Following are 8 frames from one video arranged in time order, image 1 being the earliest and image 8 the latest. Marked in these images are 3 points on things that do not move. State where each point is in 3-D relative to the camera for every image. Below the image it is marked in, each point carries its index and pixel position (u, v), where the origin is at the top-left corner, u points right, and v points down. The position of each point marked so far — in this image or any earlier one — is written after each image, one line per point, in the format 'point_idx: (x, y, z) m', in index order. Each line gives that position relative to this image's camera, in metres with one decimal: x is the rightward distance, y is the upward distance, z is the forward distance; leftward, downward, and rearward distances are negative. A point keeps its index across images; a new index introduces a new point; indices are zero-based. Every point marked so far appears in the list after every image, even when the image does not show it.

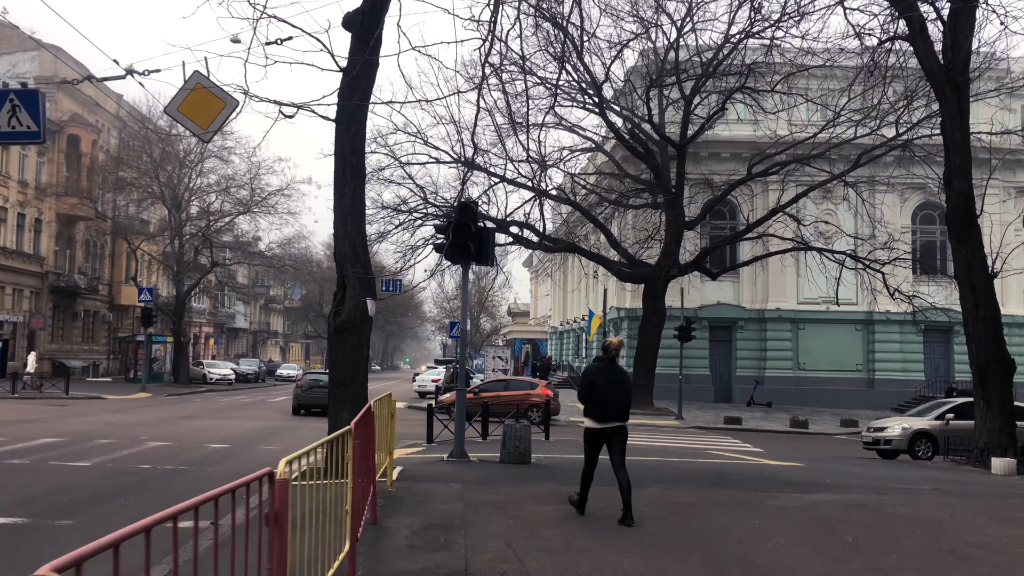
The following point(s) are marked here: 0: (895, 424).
0: (+6.8, -2.4, +15.9) m
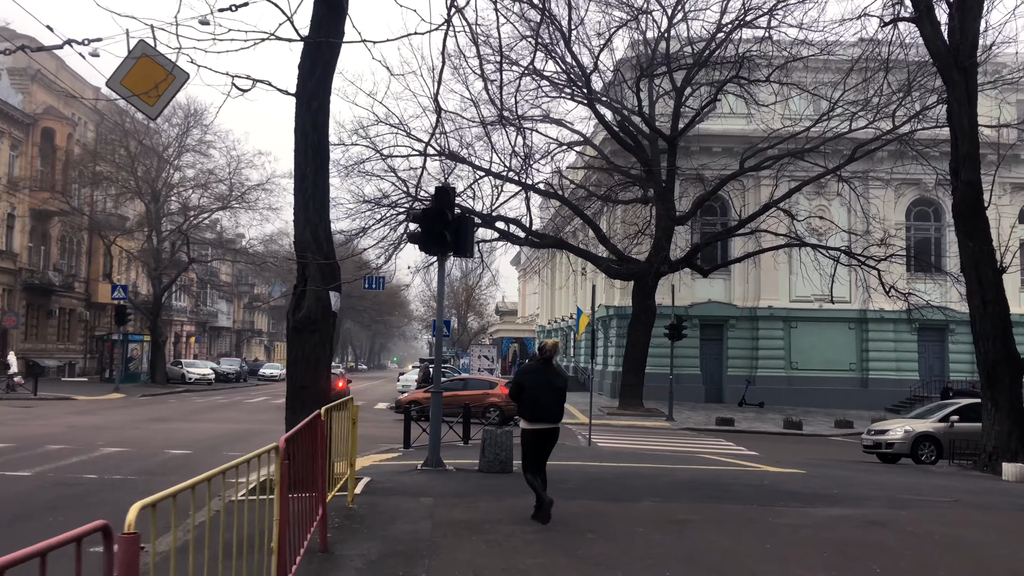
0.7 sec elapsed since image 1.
0: (+6.6, -2.4, +15.1) m
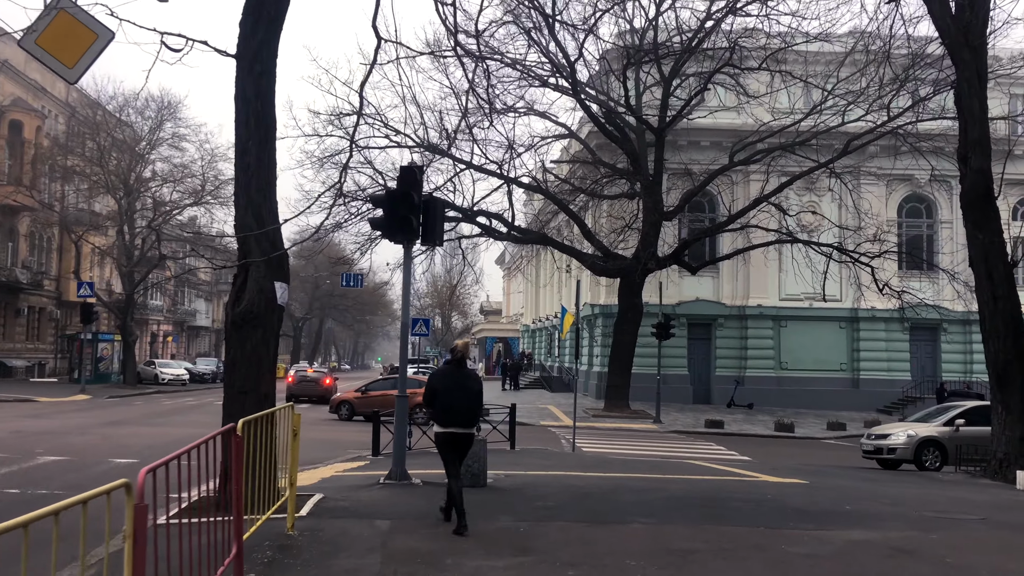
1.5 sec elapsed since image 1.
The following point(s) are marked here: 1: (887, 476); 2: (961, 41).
0: (+6.2, -2.3, +14.3) m
1: (+5.3, -2.6, +12.4) m
2: (+6.3, +3.4, +12.3) m
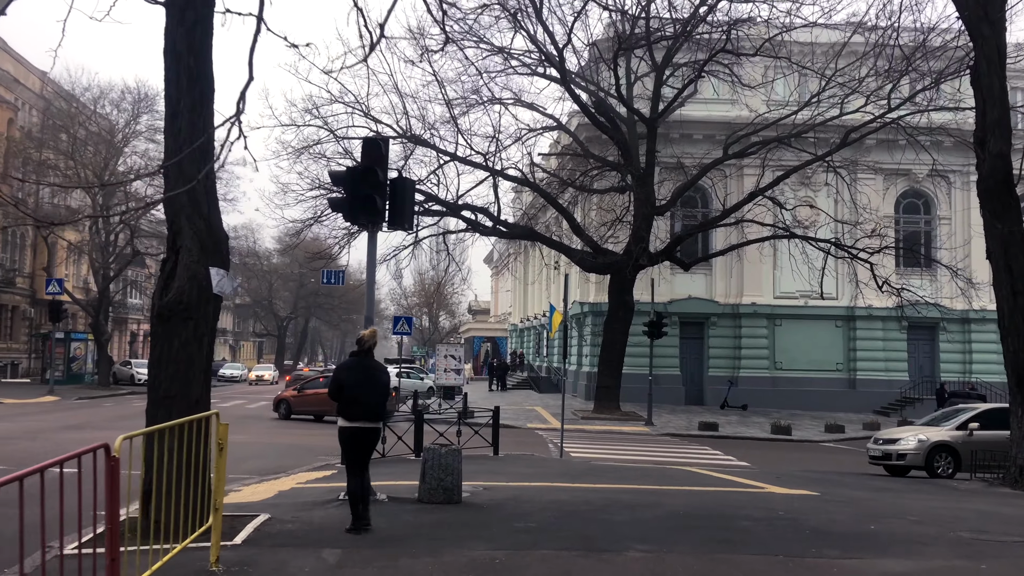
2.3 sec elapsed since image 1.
0: (+6.0, -2.2, +13.4) m
1: (+5.1, -2.6, +11.5) m
2: (+6.0, +3.5, +11.4) m
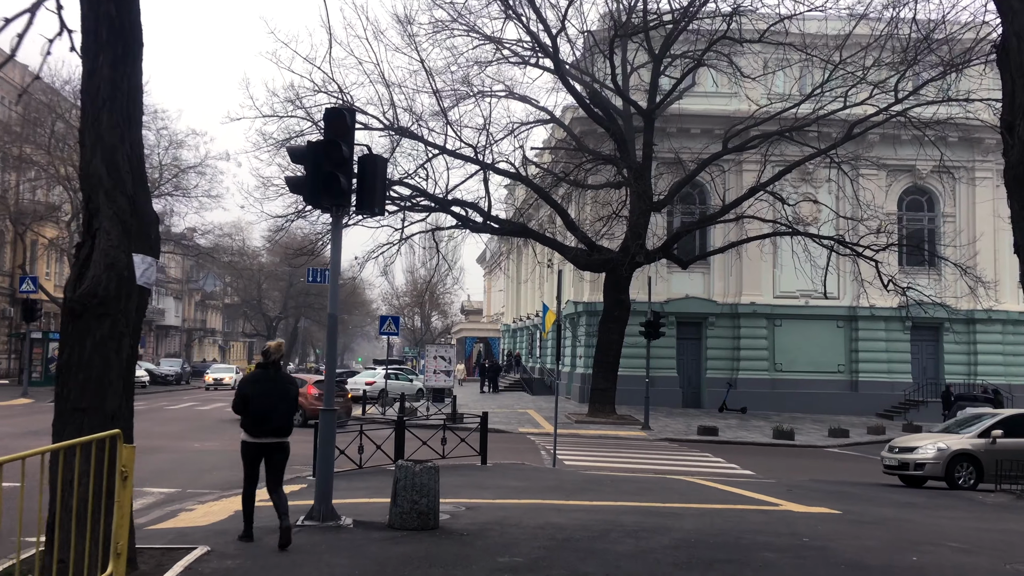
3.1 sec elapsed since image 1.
0: (+5.8, -2.2, +12.5) m
1: (+4.9, -2.5, +10.6) m
2: (+5.9, +3.6, +10.5) m
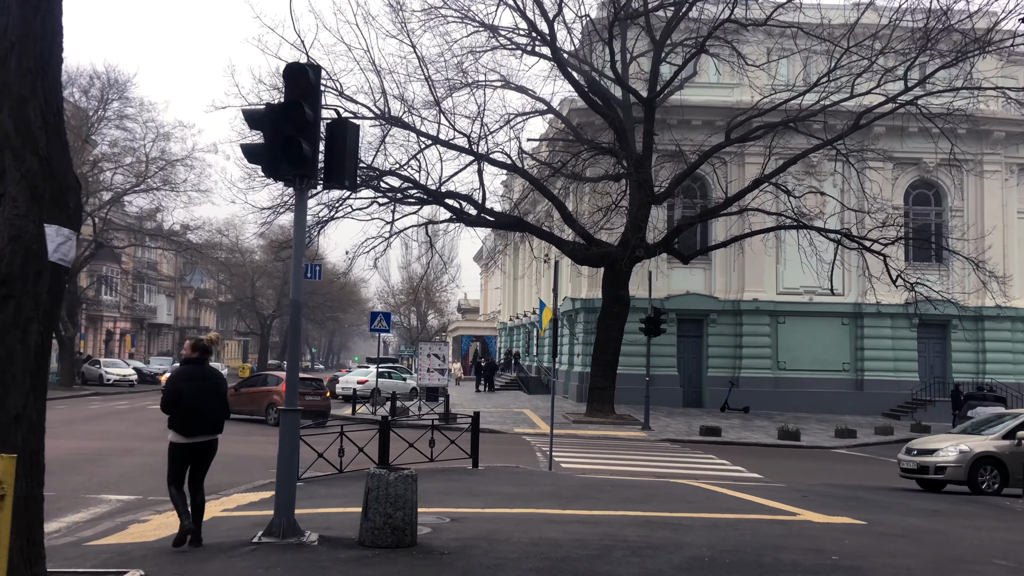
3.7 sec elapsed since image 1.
0: (+5.7, -2.0, +11.7) m
1: (+4.8, -2.4, +9.8) m
2: (+5.8, +3.7, +9.7) m
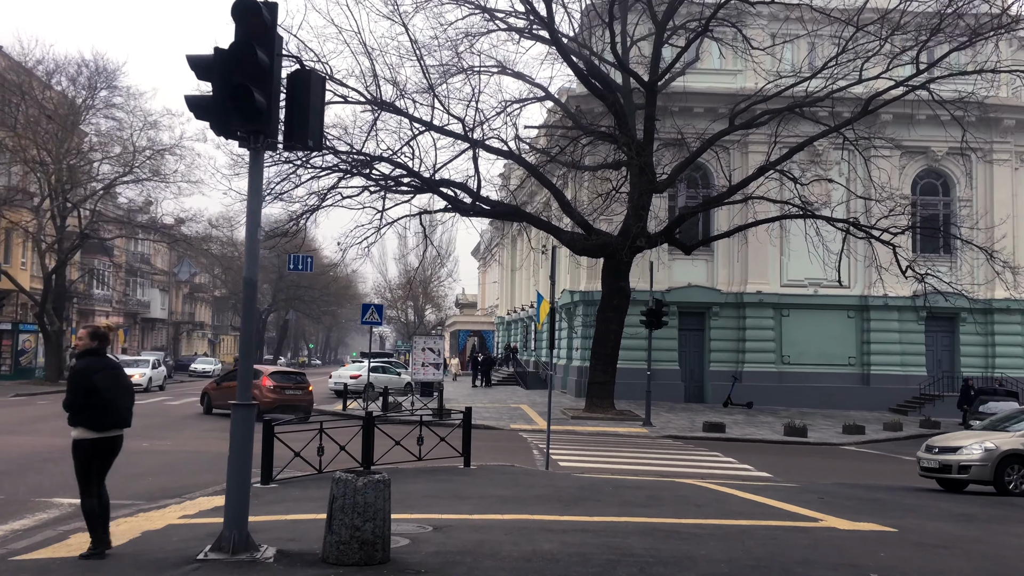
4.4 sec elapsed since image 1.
0: (+5.7, -1.9, +10.9) m
1: (+4.8, -2.3, +9.0) m
2: (+5.8, +3.8, +9.0) m
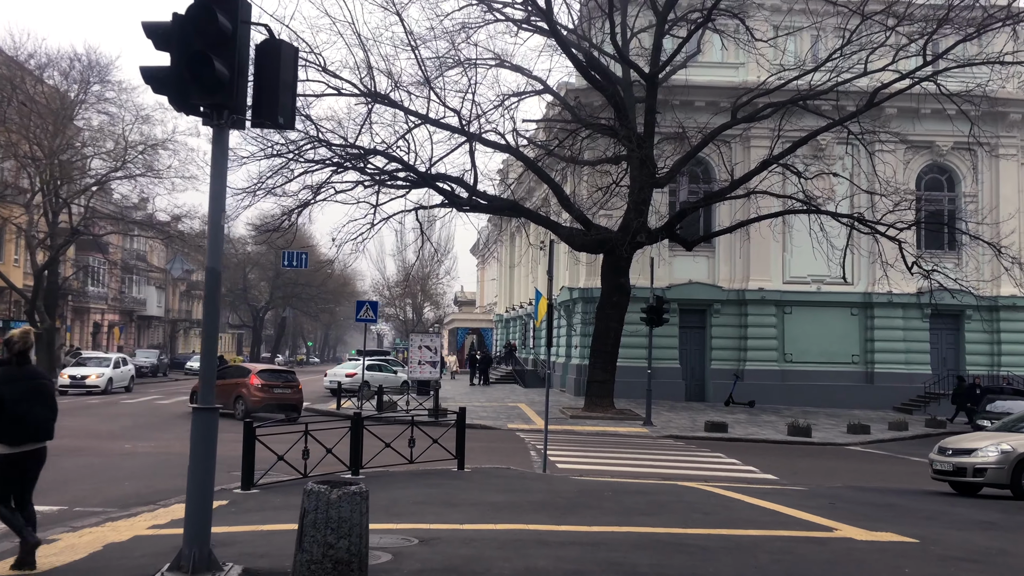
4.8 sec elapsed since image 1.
0: (+5.6, -1.8, +10.5) m
1: (+4.7, -2.2, +8.6) m
2: (+5.7, +3.9, +8.5) m
